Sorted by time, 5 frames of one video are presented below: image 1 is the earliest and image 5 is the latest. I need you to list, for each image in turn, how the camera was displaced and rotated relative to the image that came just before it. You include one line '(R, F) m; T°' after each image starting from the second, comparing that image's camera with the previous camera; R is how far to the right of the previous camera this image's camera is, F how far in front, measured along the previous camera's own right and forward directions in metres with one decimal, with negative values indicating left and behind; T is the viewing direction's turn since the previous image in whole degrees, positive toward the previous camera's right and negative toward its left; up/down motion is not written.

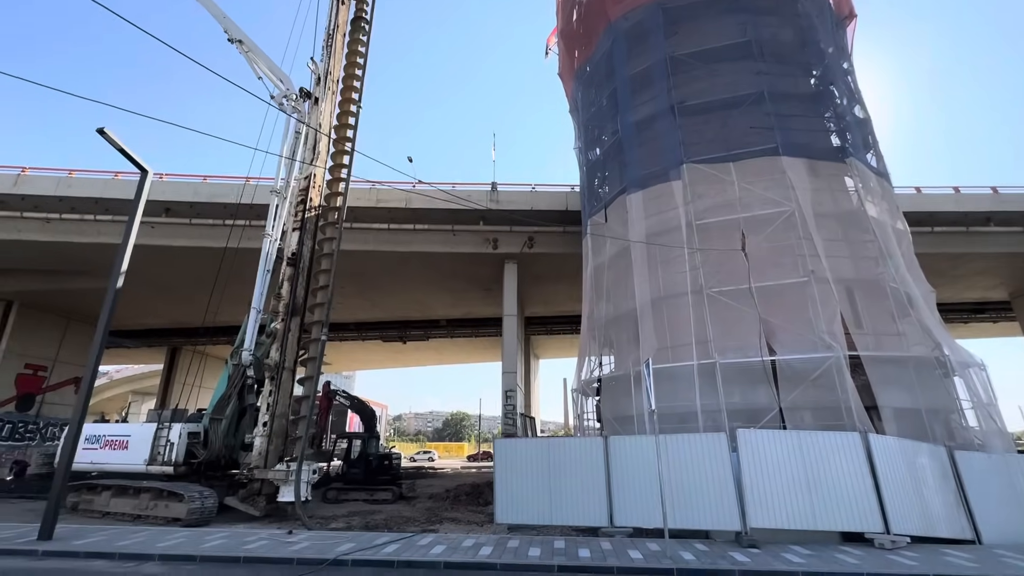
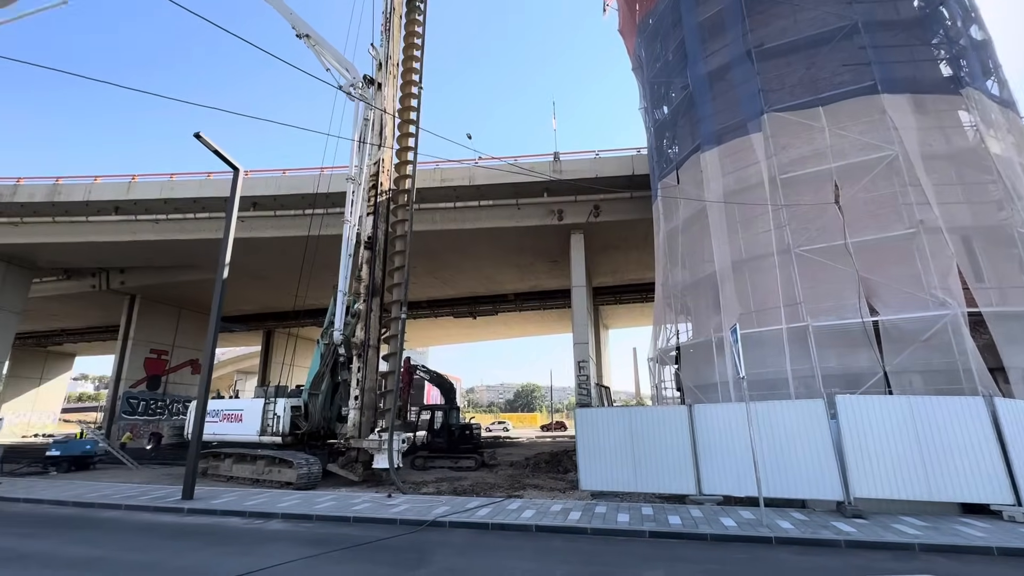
(-0.2, 0.0) m; -8°
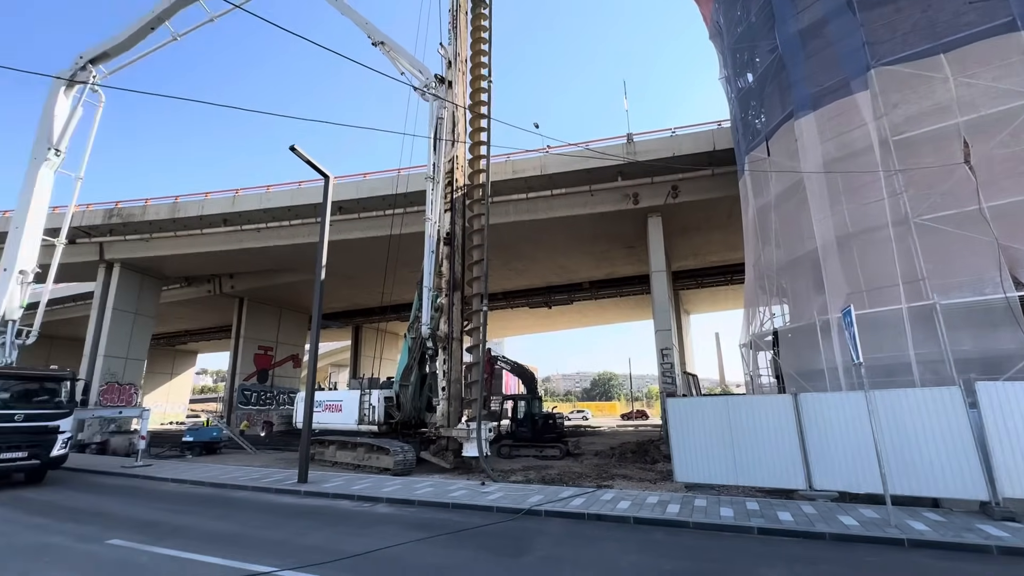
(-0.2, 0.0) m; -9°
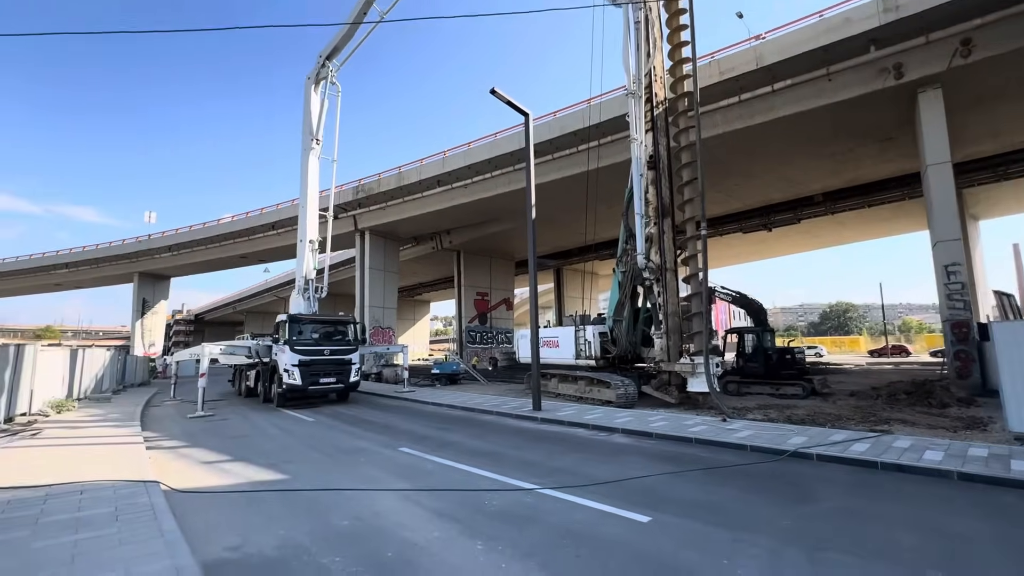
(-0.6, +0.4) m; -24°
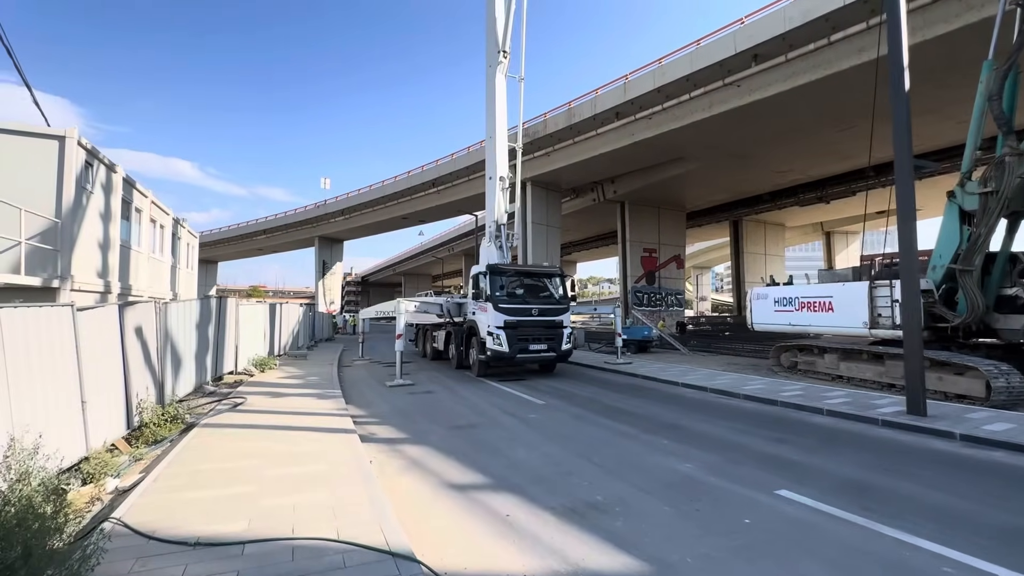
(-3.1, +3.4) m; -16°
